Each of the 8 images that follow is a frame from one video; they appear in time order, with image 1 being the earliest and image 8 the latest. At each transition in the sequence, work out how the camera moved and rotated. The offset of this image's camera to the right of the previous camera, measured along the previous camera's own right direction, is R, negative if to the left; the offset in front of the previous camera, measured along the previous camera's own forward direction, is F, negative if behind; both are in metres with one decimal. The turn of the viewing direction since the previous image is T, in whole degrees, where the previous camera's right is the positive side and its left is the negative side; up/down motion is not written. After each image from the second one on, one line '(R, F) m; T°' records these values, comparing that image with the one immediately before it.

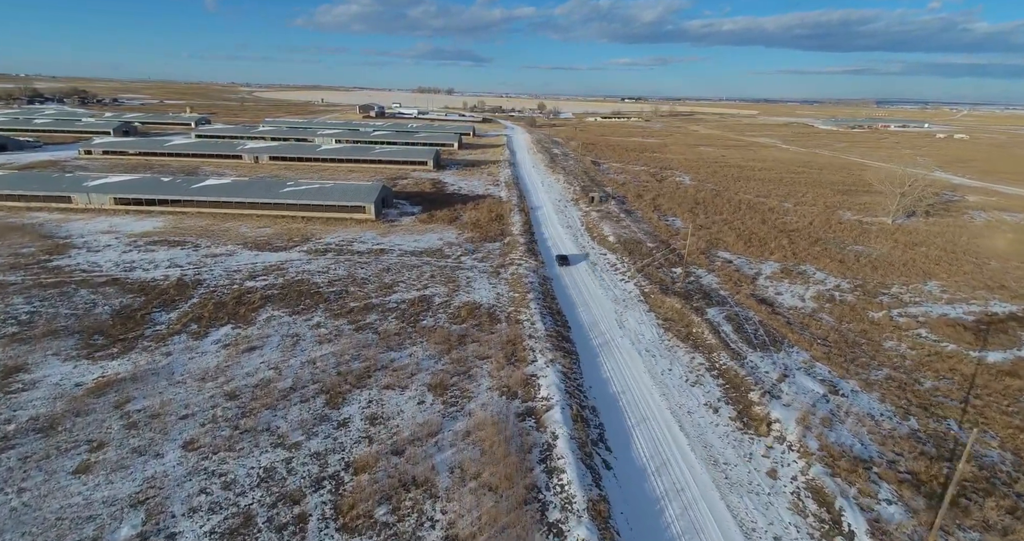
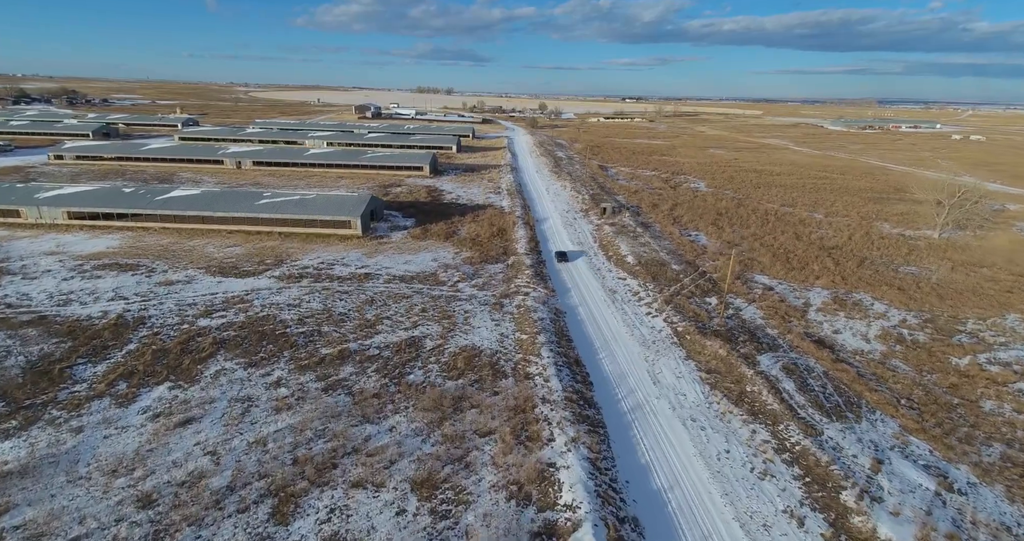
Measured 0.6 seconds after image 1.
(-0.3, +3.8) m; 0°
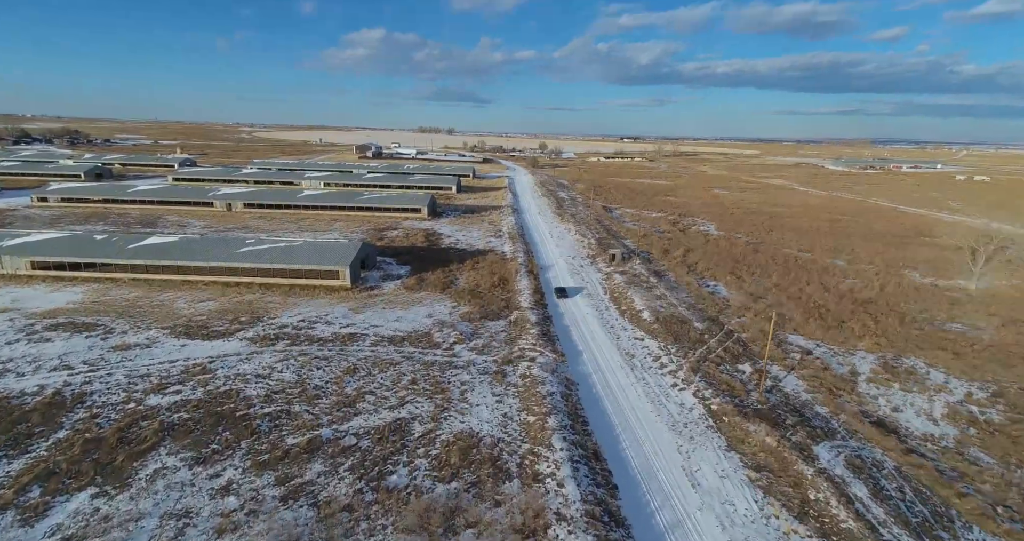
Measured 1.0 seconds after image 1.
(-0.2, +2.6) m; 0°
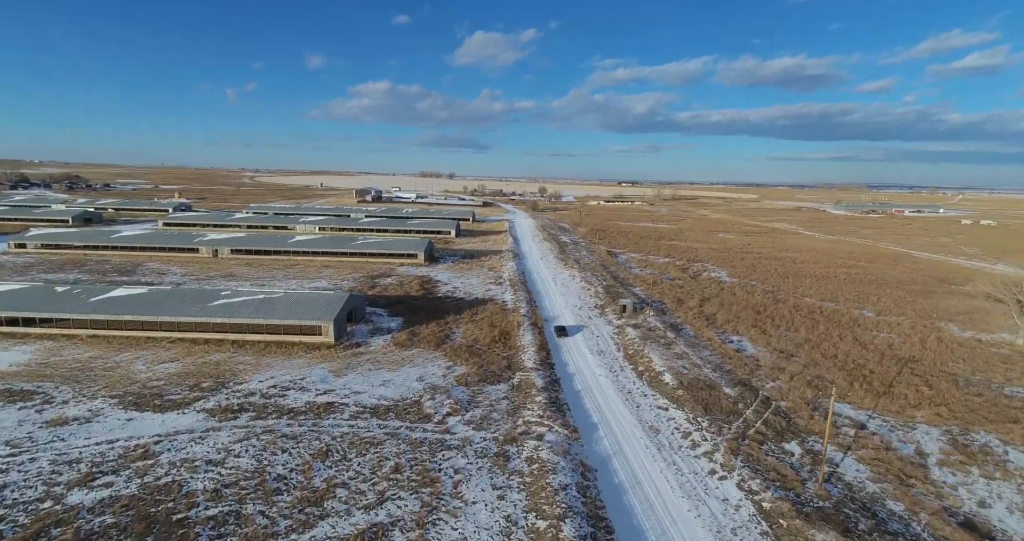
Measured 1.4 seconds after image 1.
(-0.1, +2.6) m; 0°
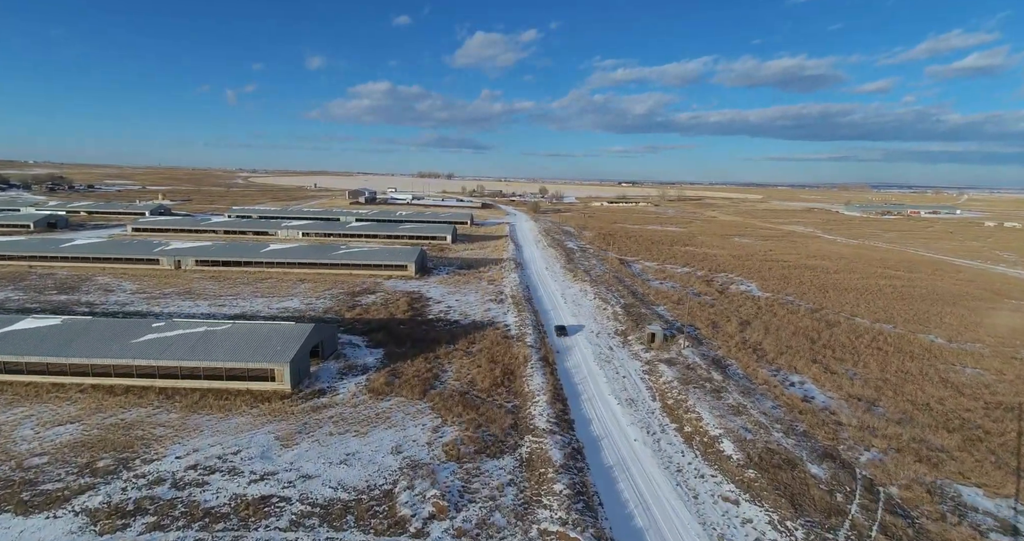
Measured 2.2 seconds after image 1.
(-0.3, +5.2) m; 0°
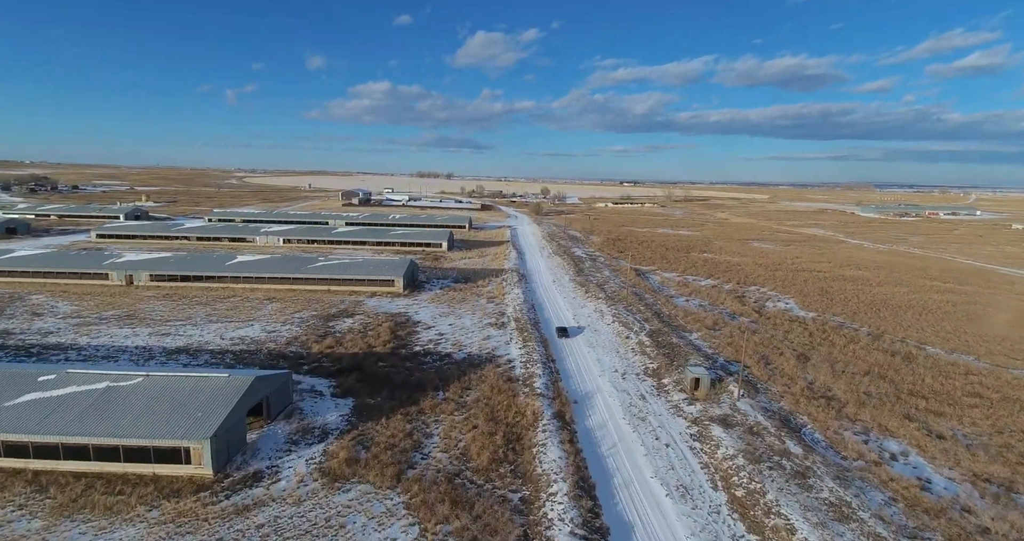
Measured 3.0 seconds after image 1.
(-0.2, +5.2) m; 0°
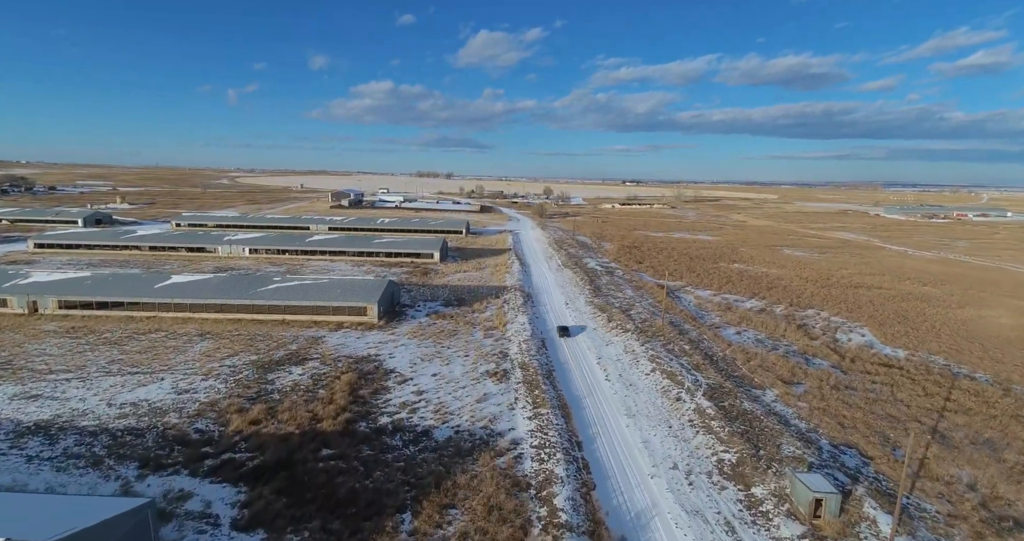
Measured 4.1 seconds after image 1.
(-0.2, +7.2) m; 0°
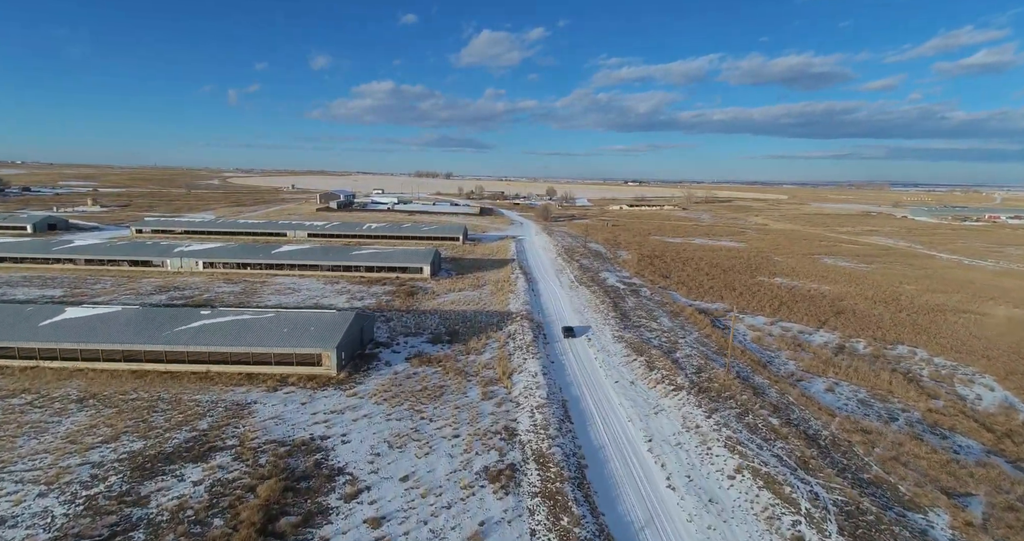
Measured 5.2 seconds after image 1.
(-0.3, +7.1) m; 0°
